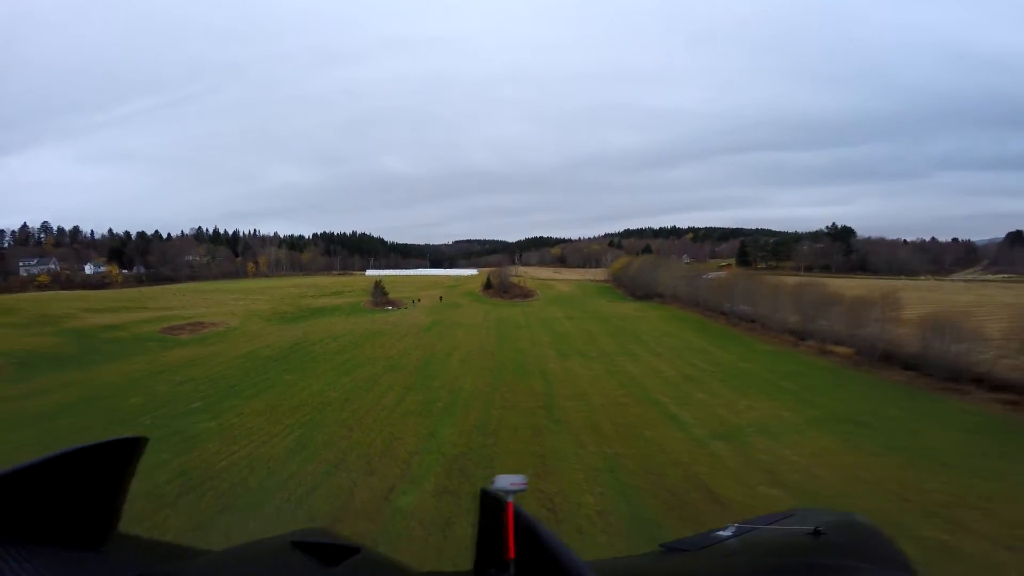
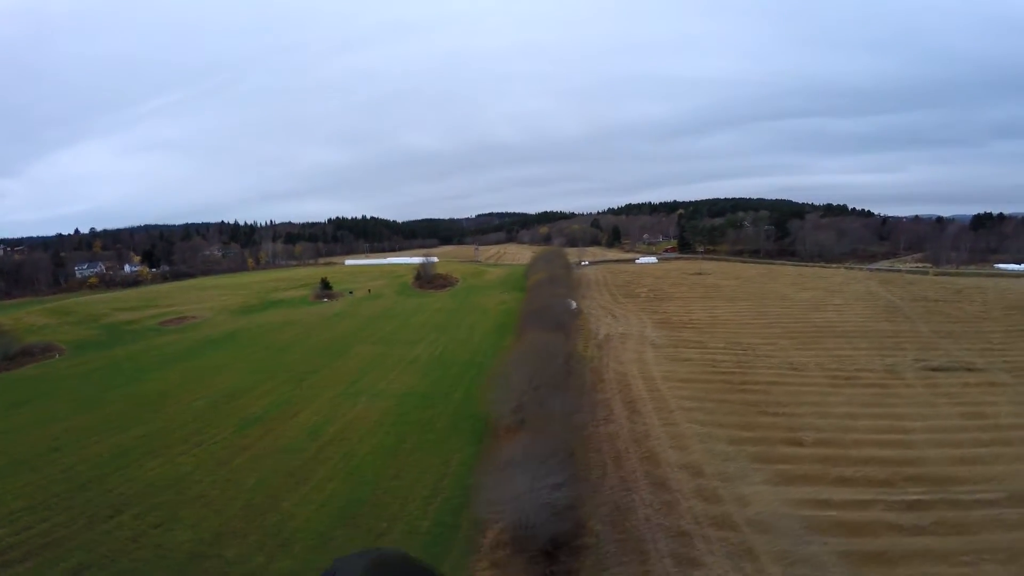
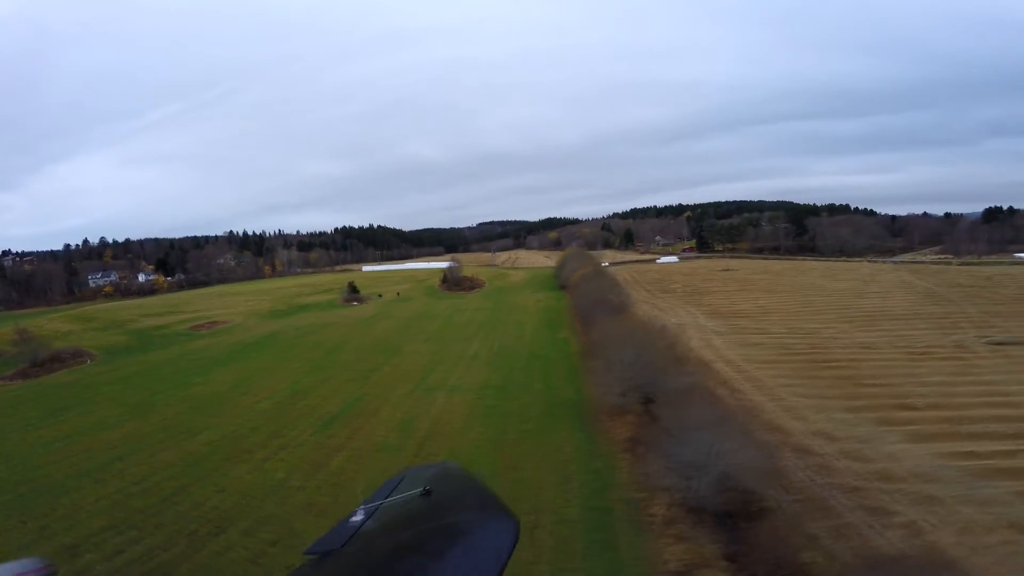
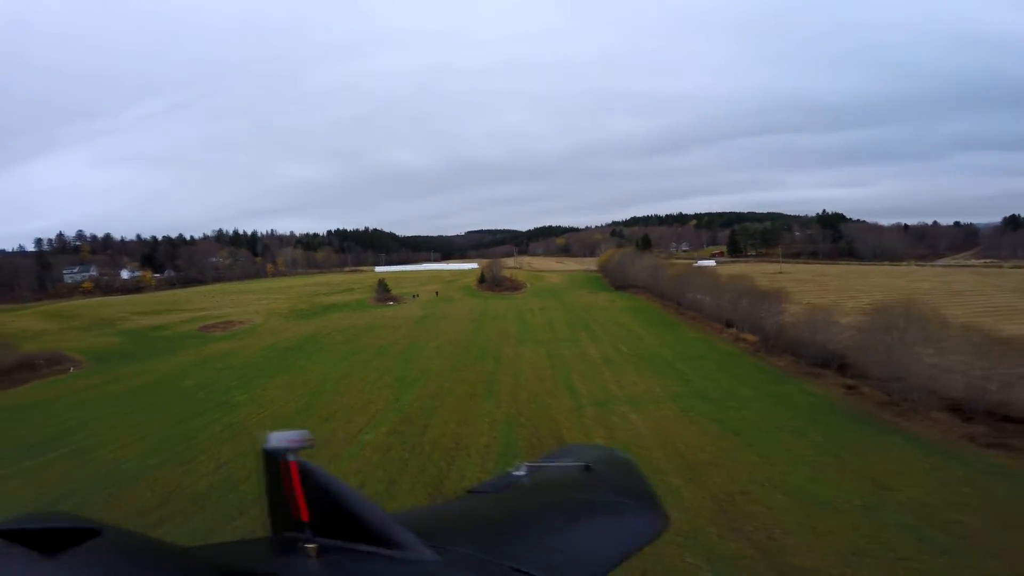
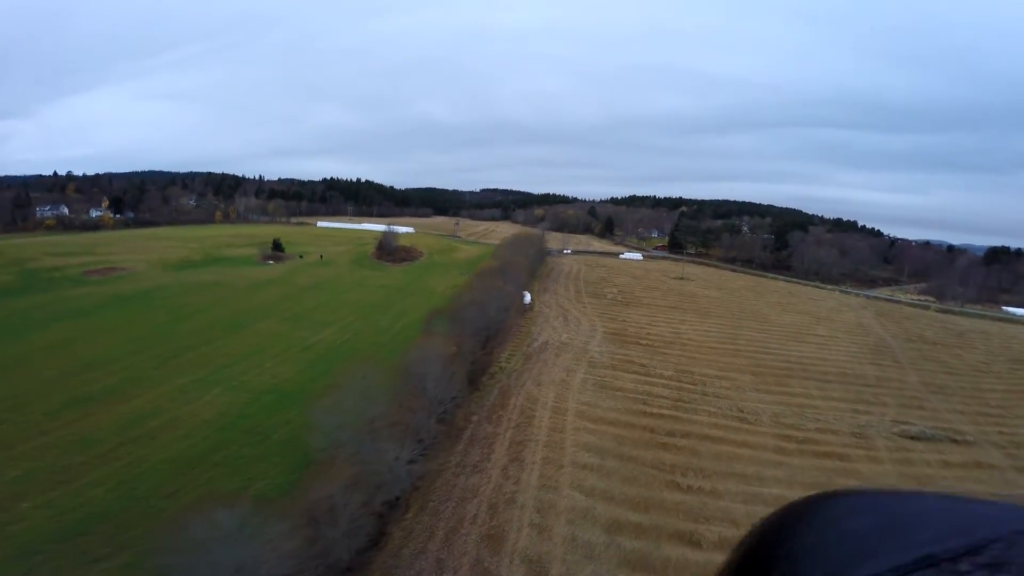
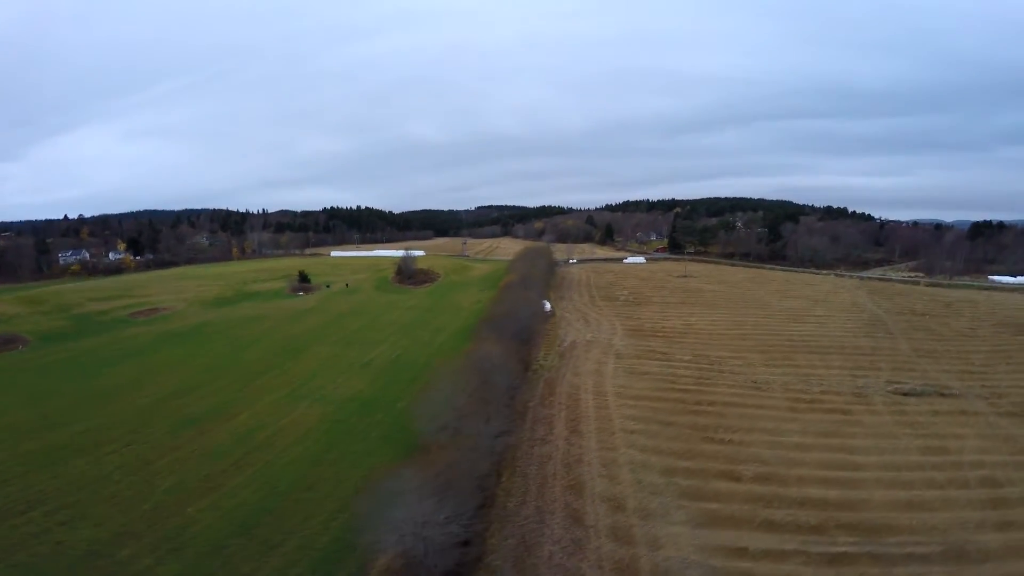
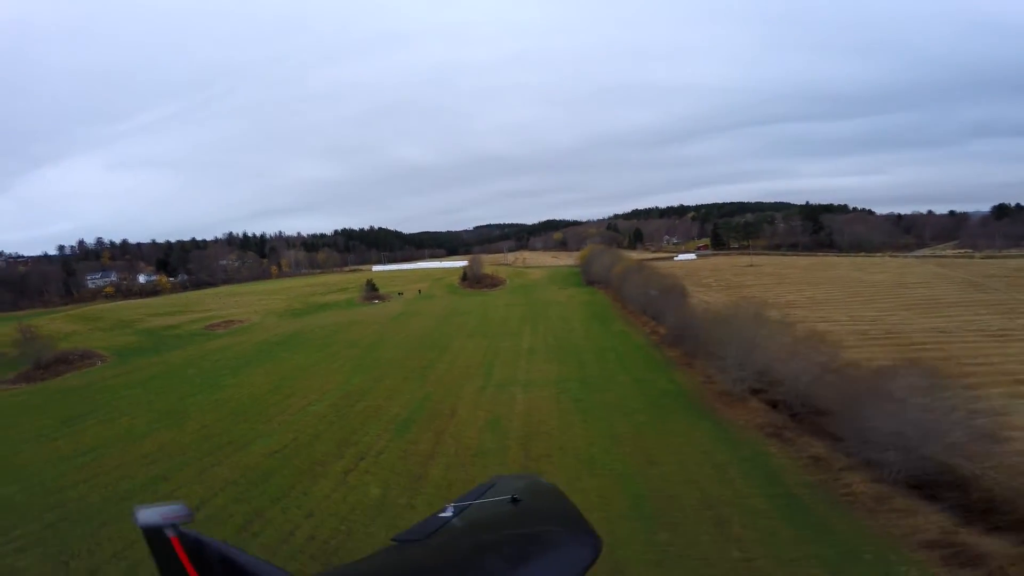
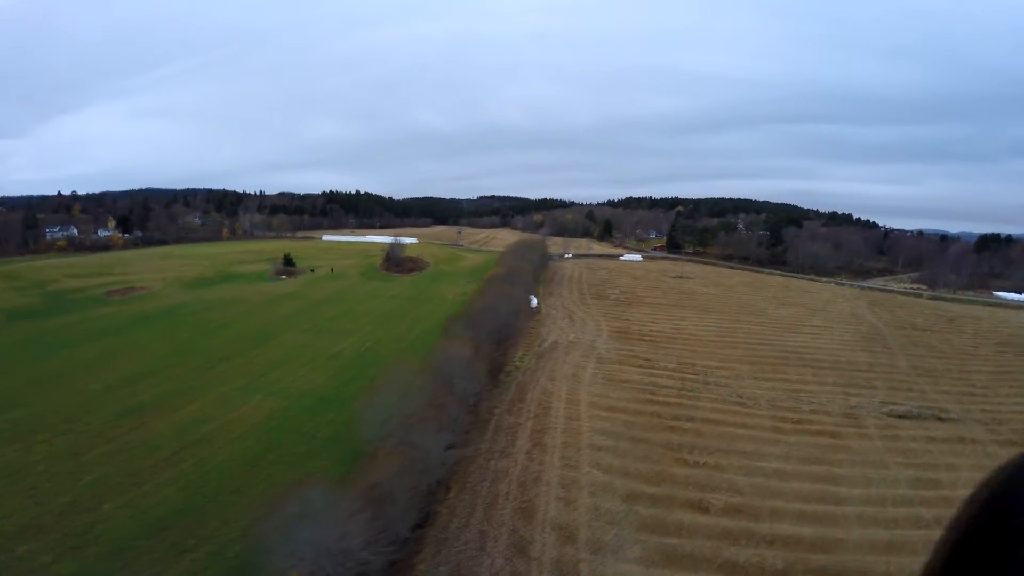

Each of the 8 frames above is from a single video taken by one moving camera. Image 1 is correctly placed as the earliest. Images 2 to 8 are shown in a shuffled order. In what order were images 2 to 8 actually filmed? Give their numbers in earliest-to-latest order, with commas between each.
4, 7, 3, 2, 6, 8, 5
